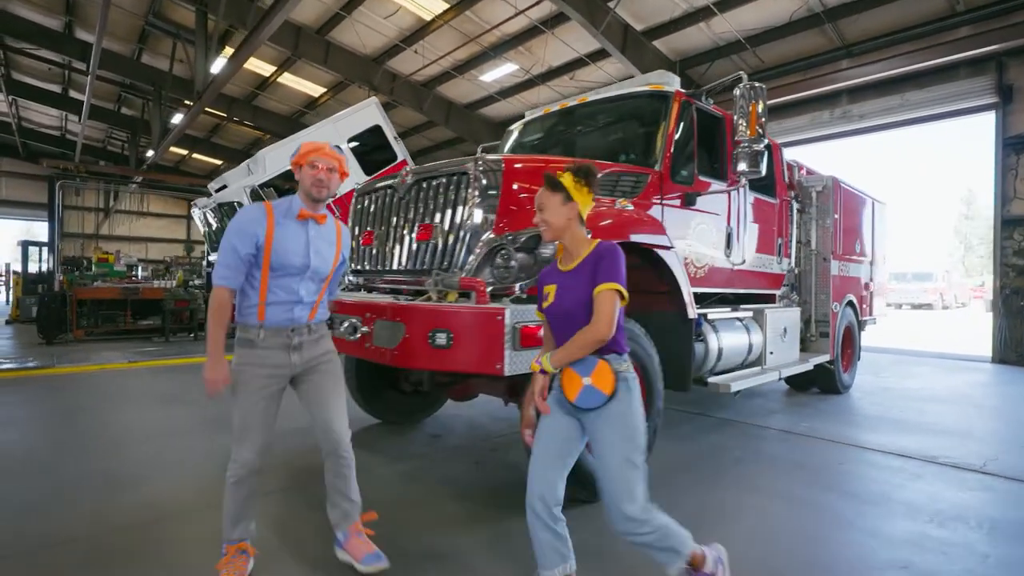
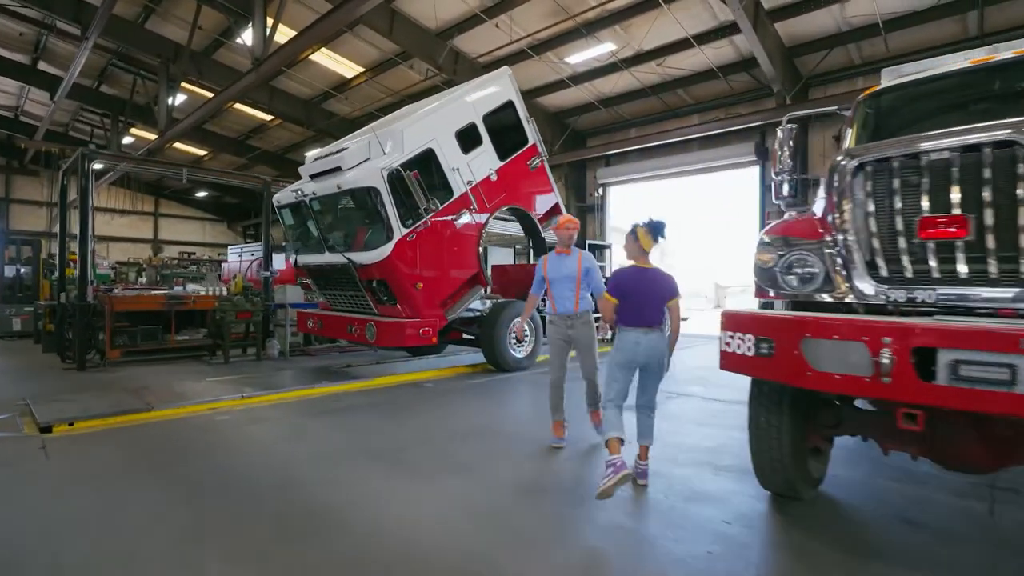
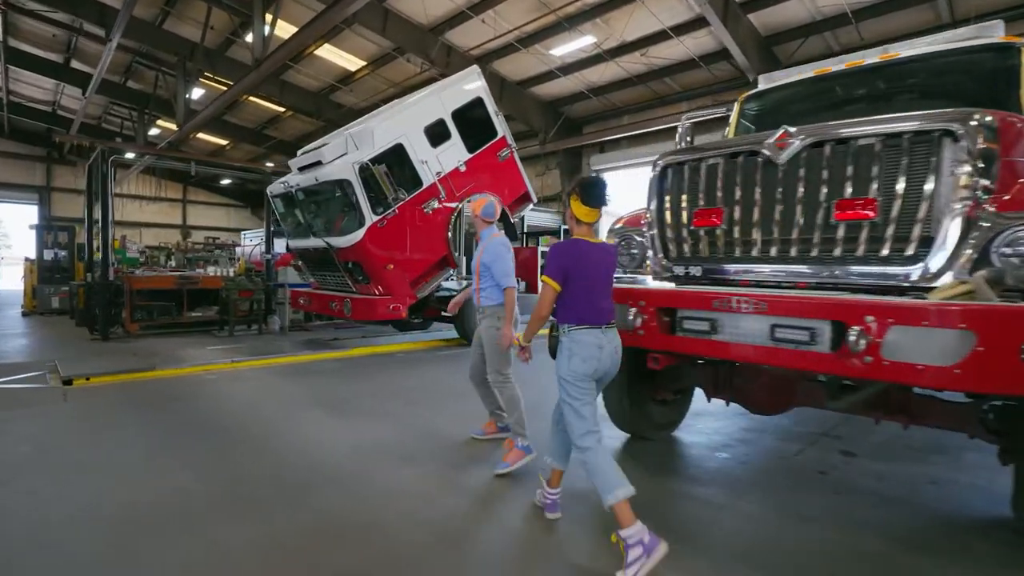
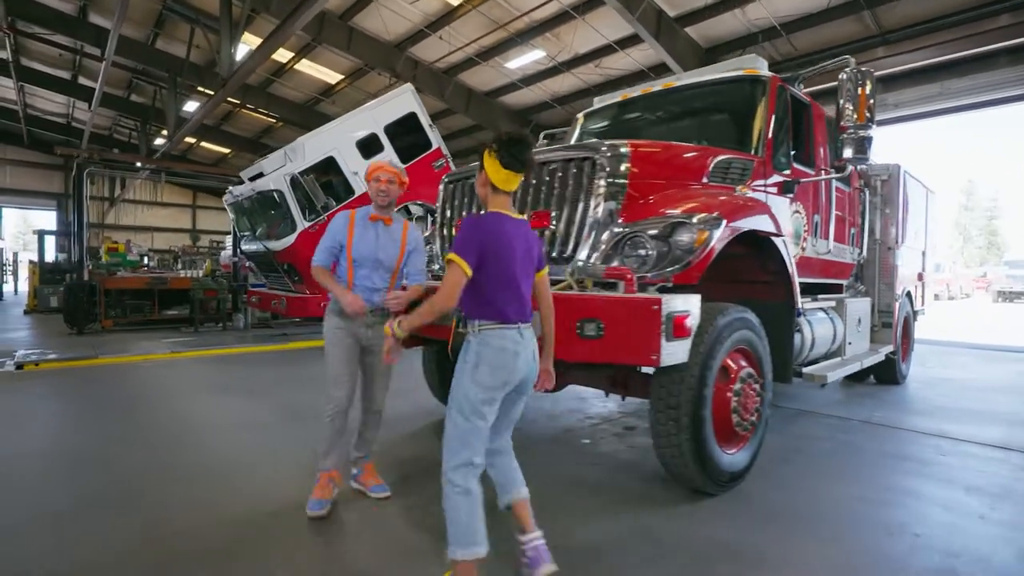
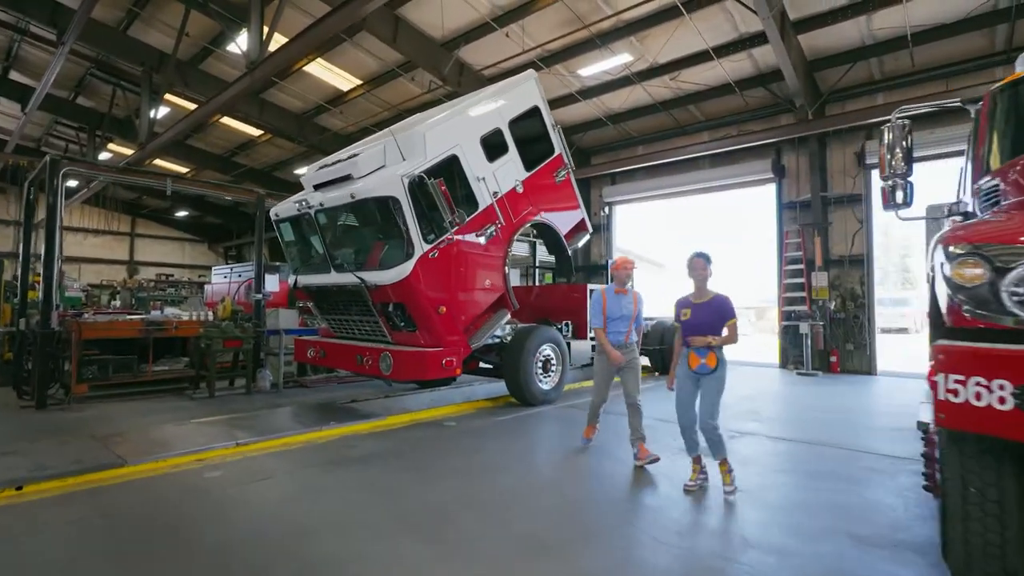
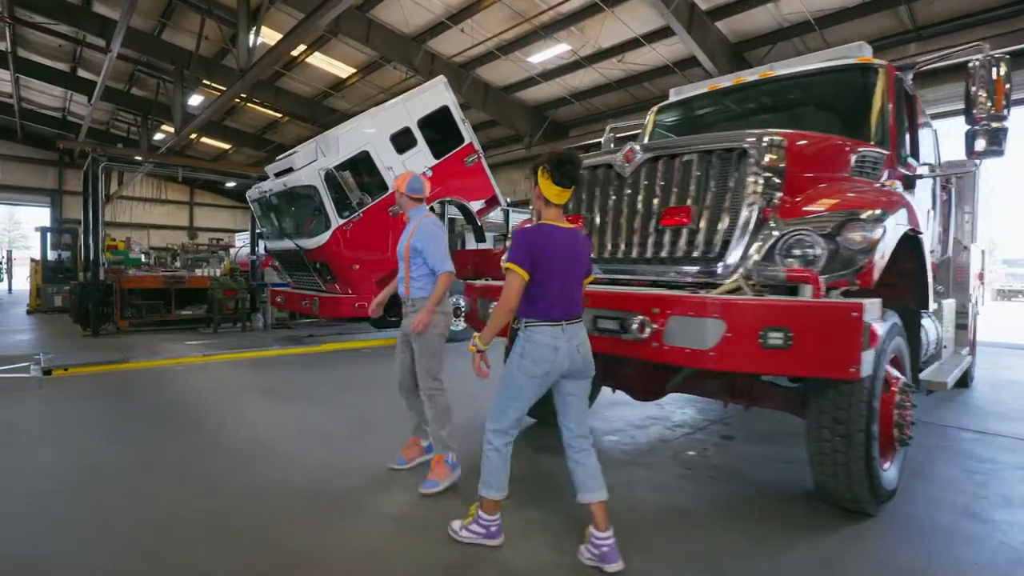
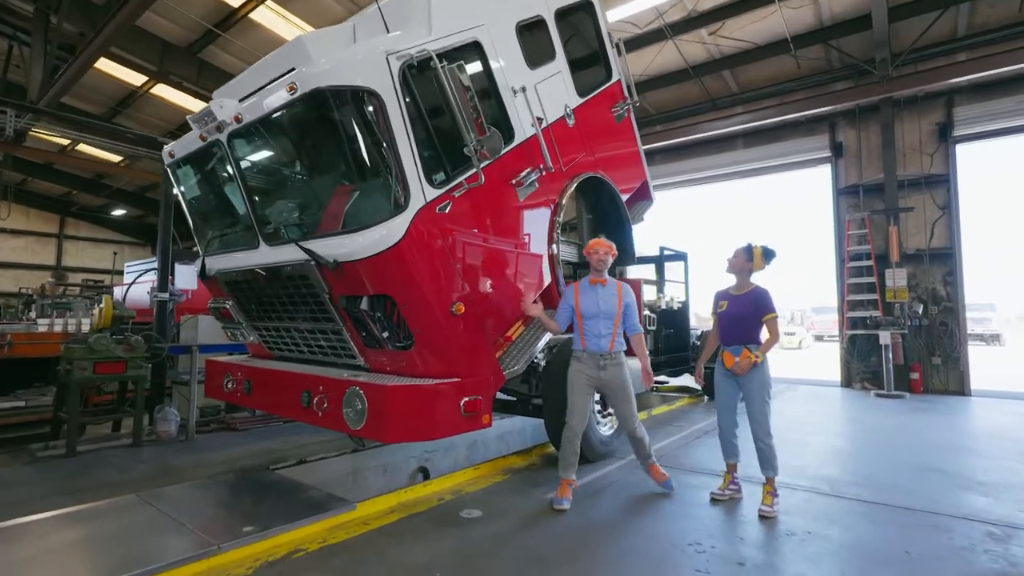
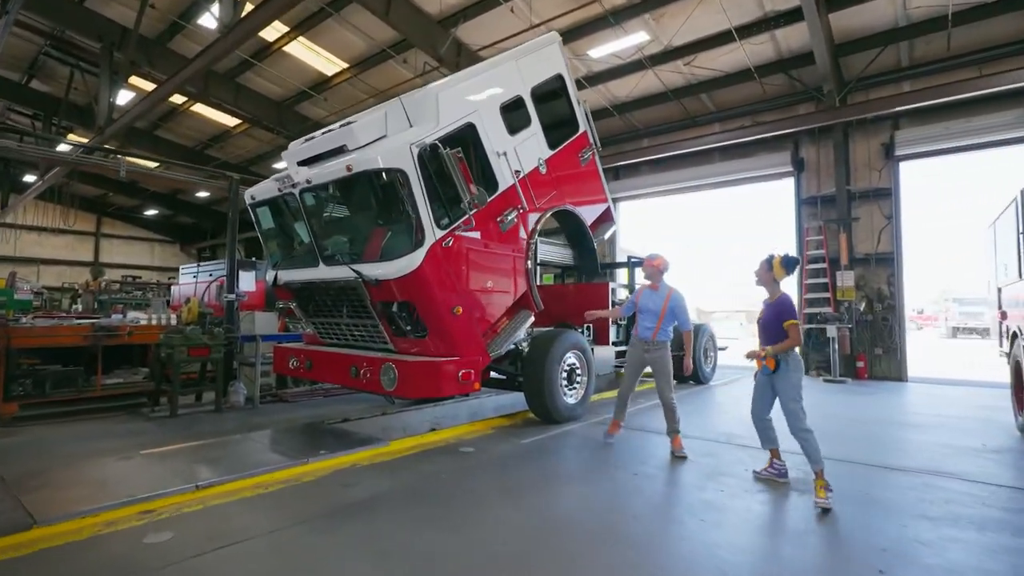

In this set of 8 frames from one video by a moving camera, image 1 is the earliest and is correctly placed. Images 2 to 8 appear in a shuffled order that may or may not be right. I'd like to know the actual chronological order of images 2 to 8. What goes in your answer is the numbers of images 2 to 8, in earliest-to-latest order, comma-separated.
4, 6, 3, 2, 5, 8, 7
